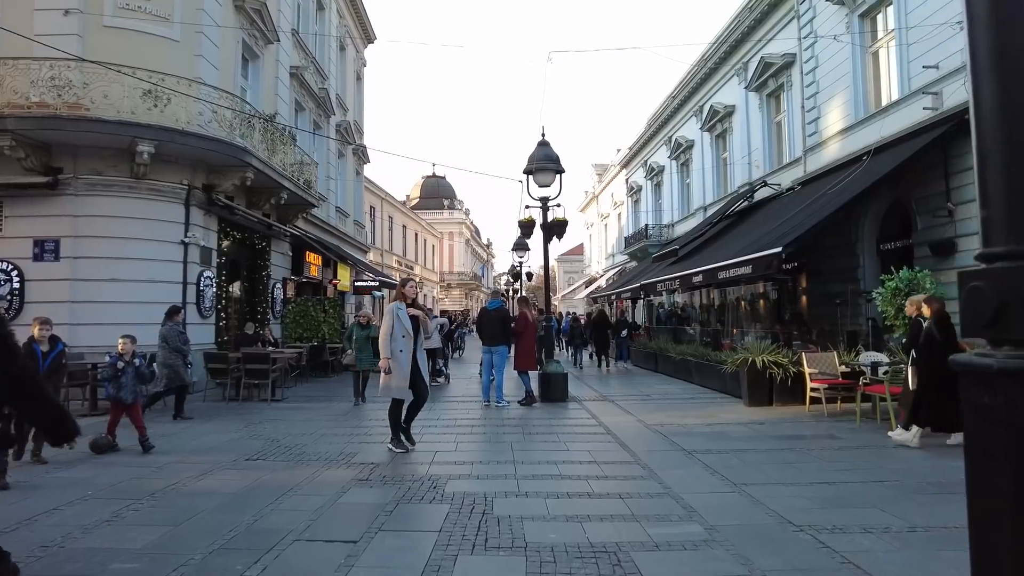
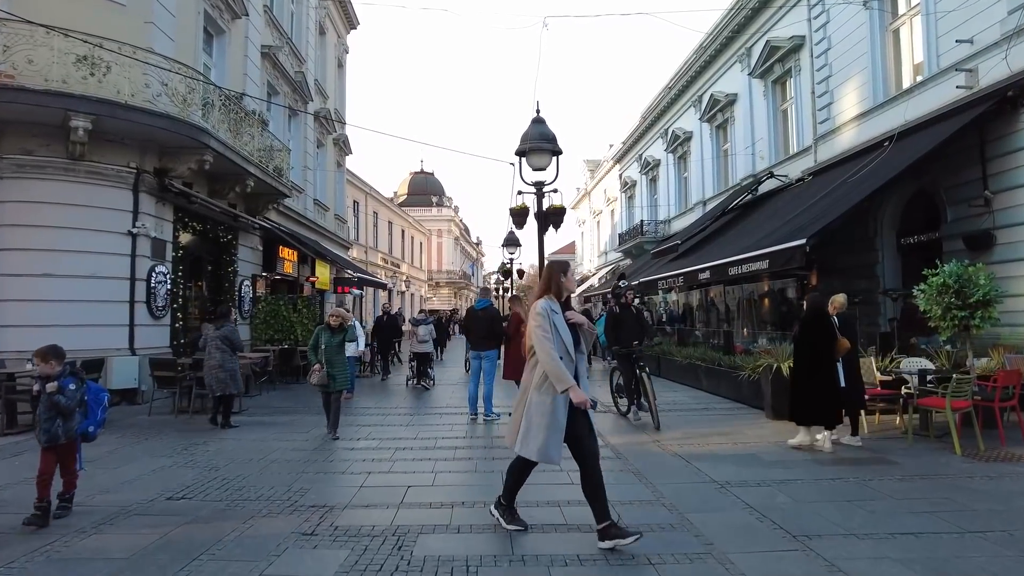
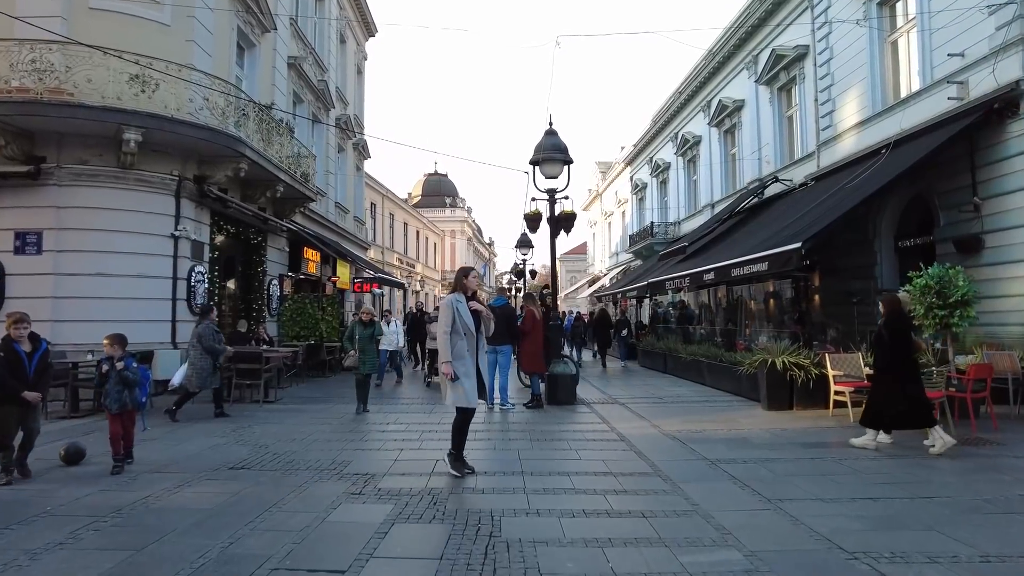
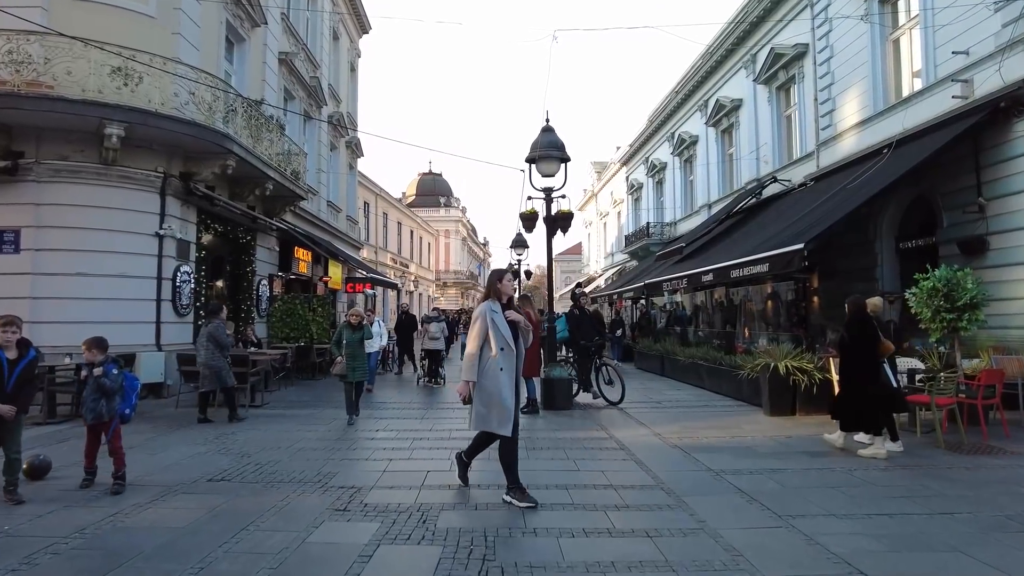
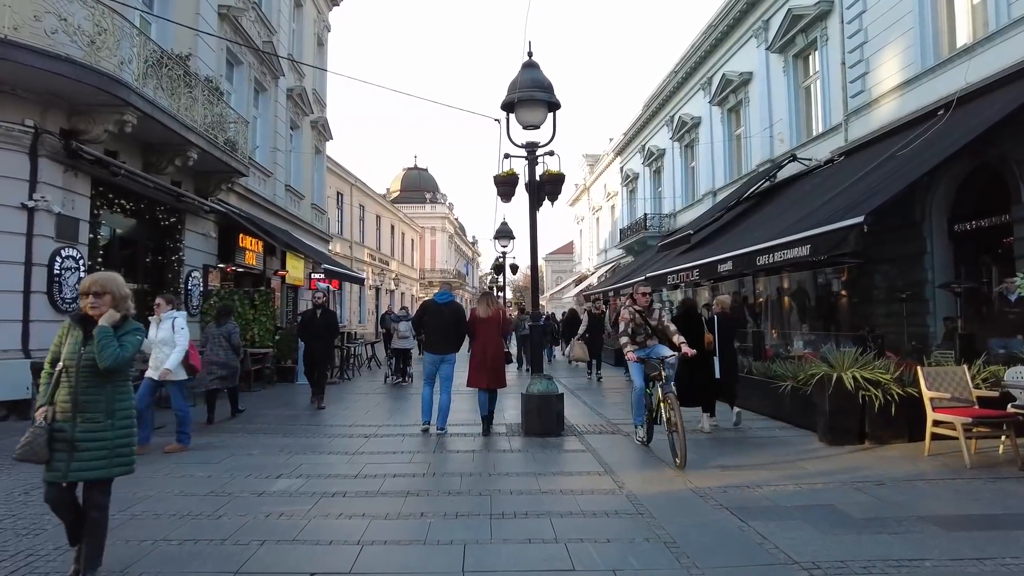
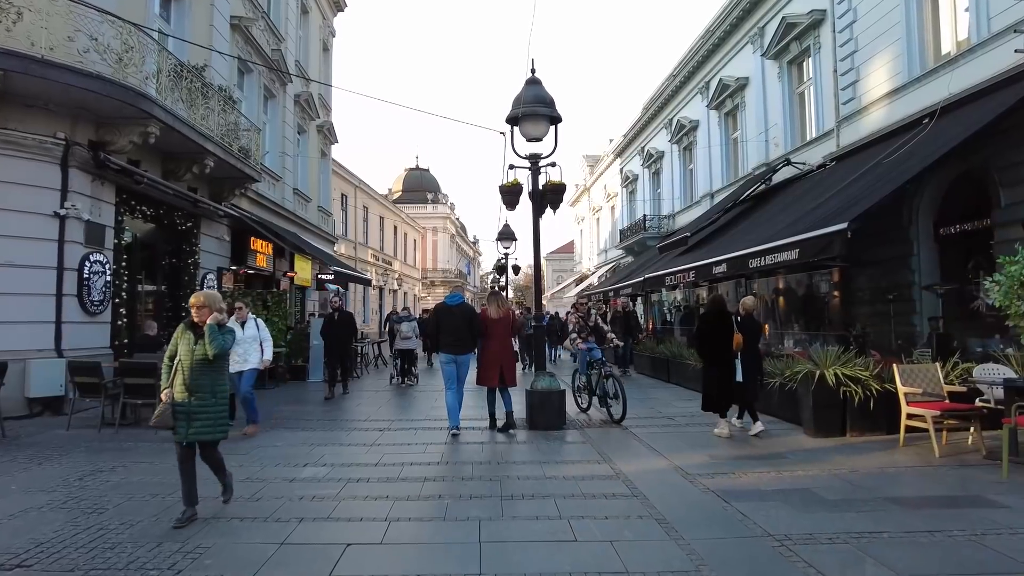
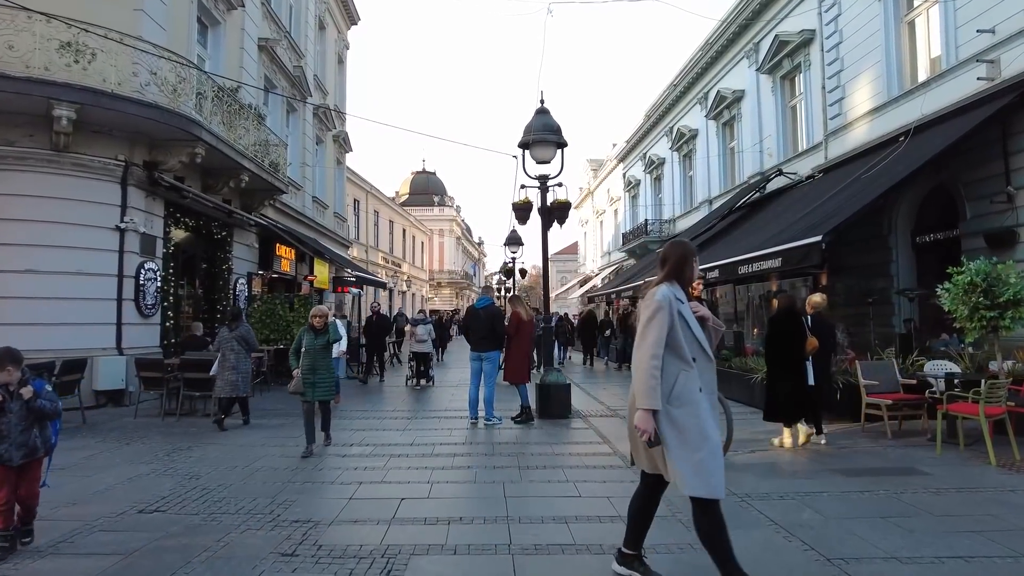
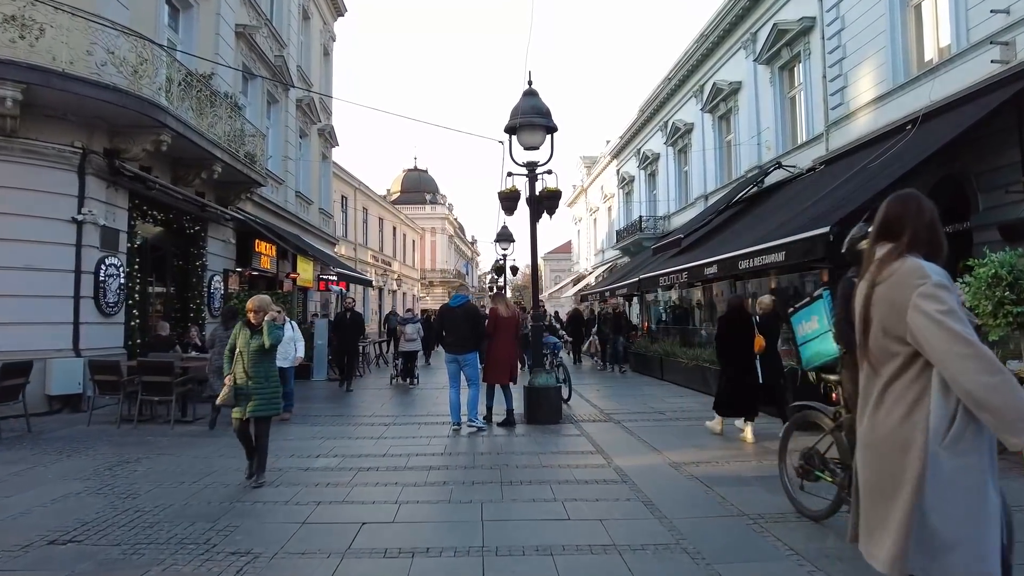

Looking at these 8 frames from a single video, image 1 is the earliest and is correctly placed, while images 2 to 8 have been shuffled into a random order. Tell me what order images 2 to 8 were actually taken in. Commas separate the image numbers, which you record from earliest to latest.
3, 4, 2, 7, 8, 6, 5
